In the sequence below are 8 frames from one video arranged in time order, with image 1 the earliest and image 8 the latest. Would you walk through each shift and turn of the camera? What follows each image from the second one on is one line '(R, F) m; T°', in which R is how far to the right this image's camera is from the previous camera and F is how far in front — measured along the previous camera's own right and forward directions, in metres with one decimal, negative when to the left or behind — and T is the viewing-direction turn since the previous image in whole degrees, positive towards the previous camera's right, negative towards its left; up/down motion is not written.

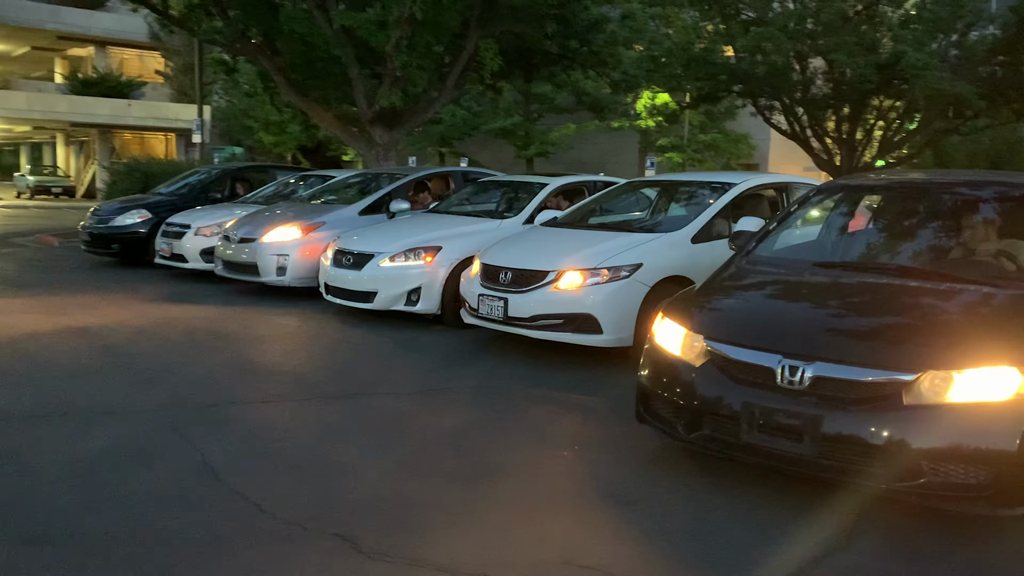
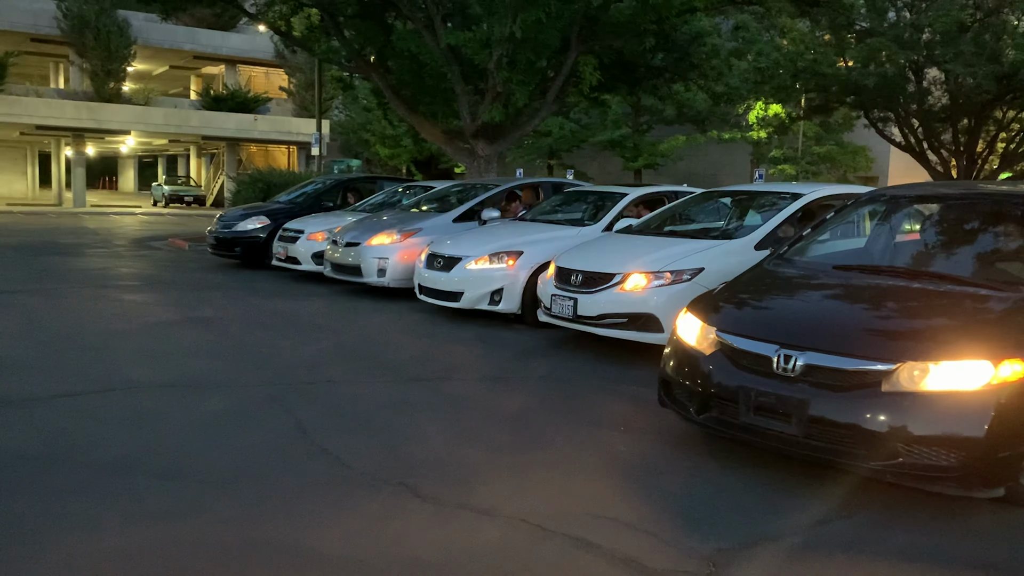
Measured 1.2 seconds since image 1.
(+0.3, -0.6) m; -7°
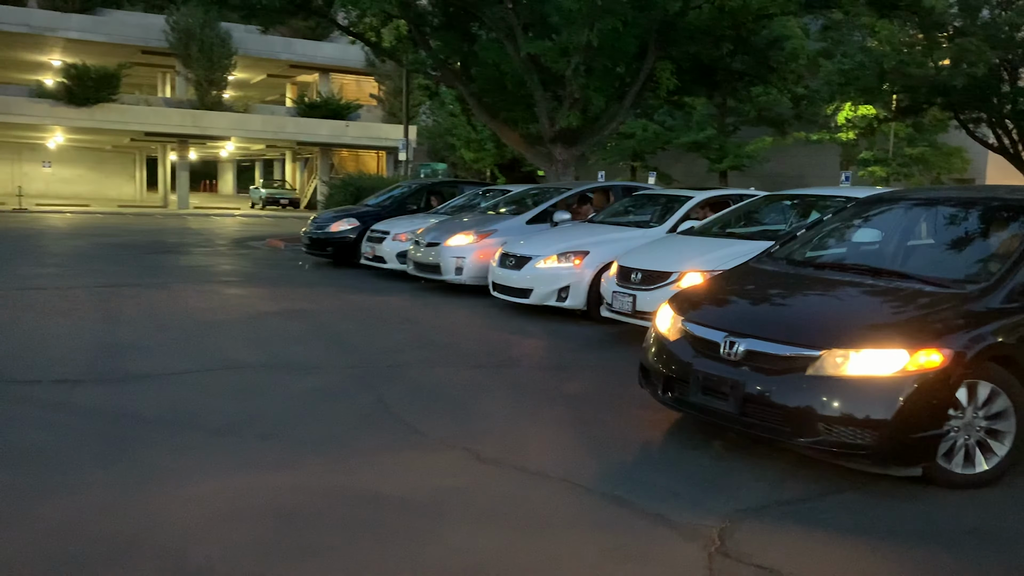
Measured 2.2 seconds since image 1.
(+0.2, -0.7) m; -5°
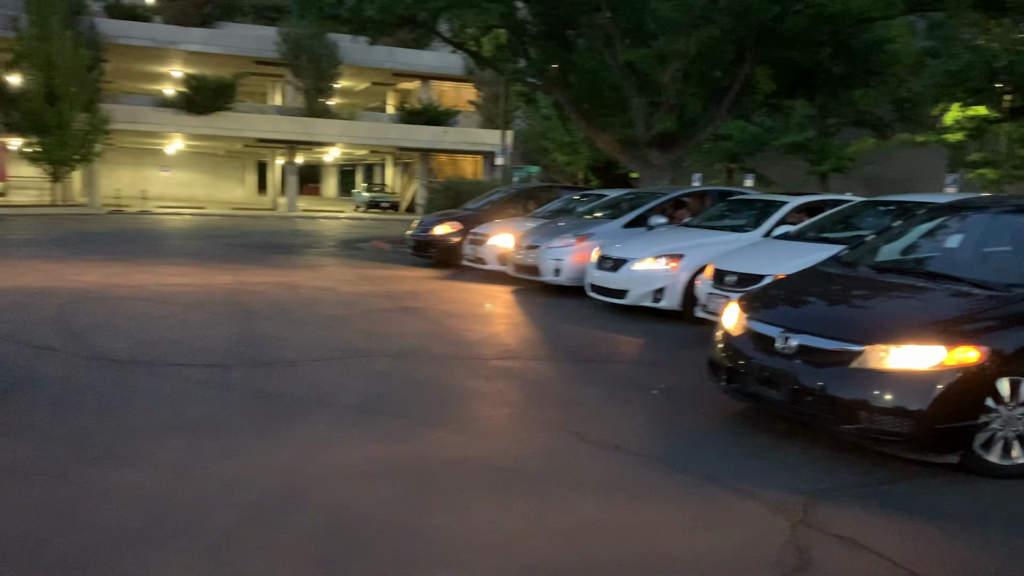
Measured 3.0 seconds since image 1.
(-0.1, -0.6) m; -6°
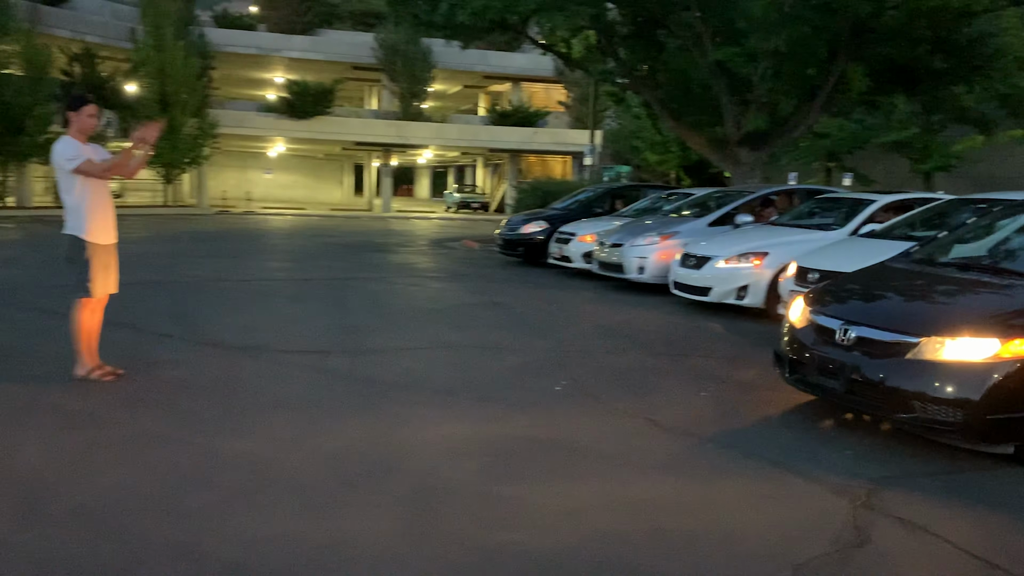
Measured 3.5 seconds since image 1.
(+0.1, -0.3) m; -6°
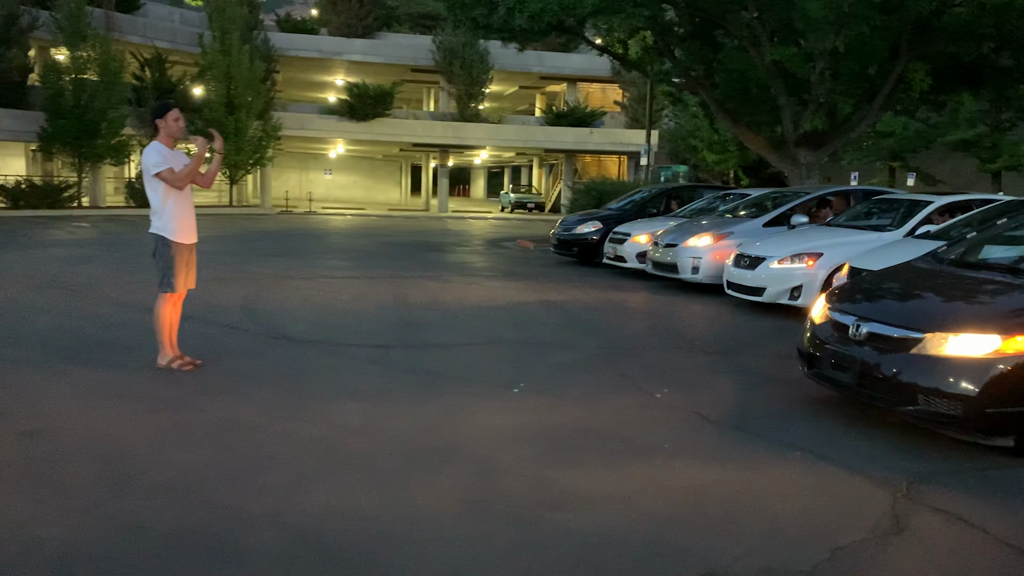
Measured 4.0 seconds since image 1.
(0.0, -0.3) m; -4°
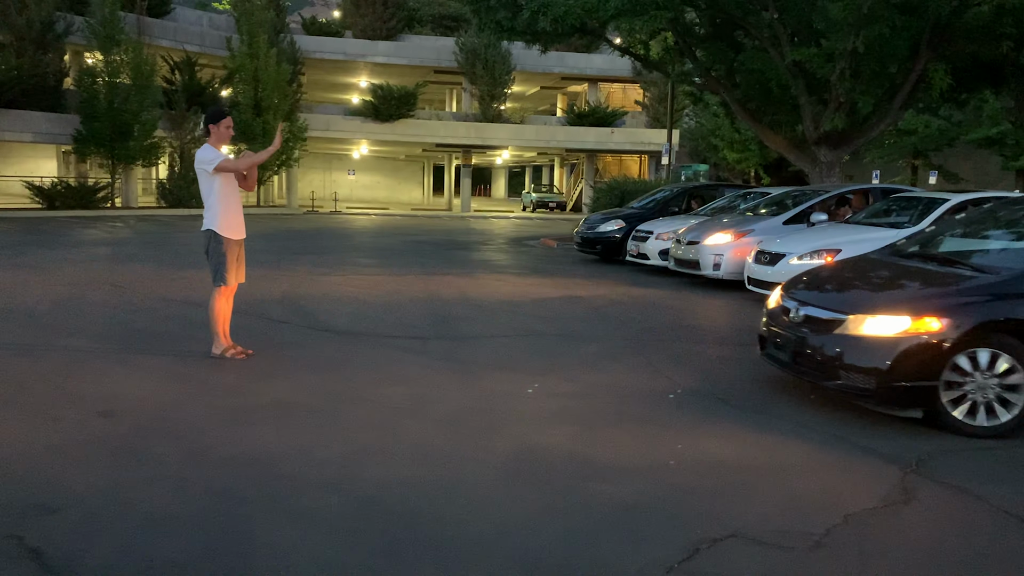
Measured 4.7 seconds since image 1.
(-0.1, -0.4) m; -1°
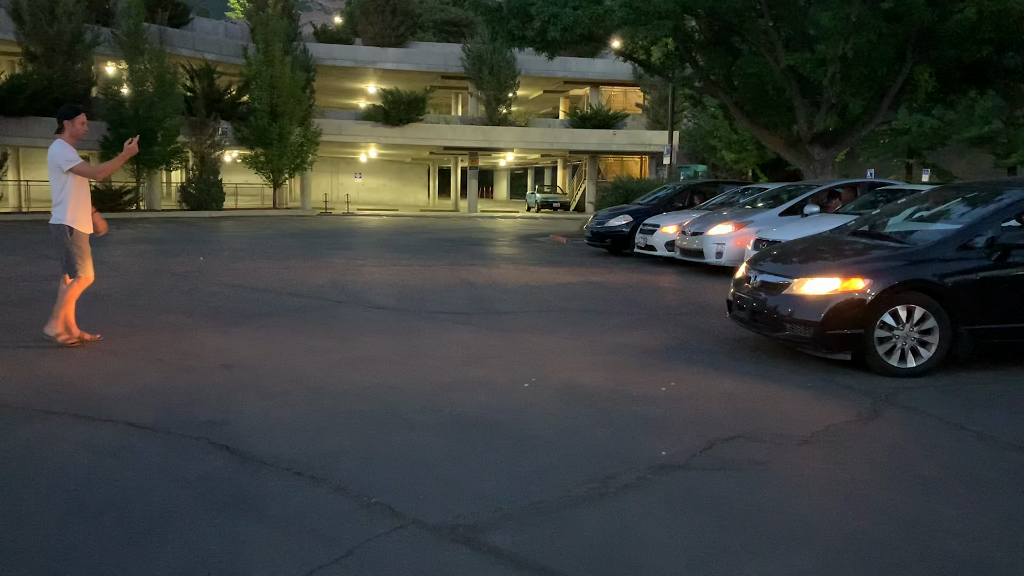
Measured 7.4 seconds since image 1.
(-0.3, -1.3) m; 0°
